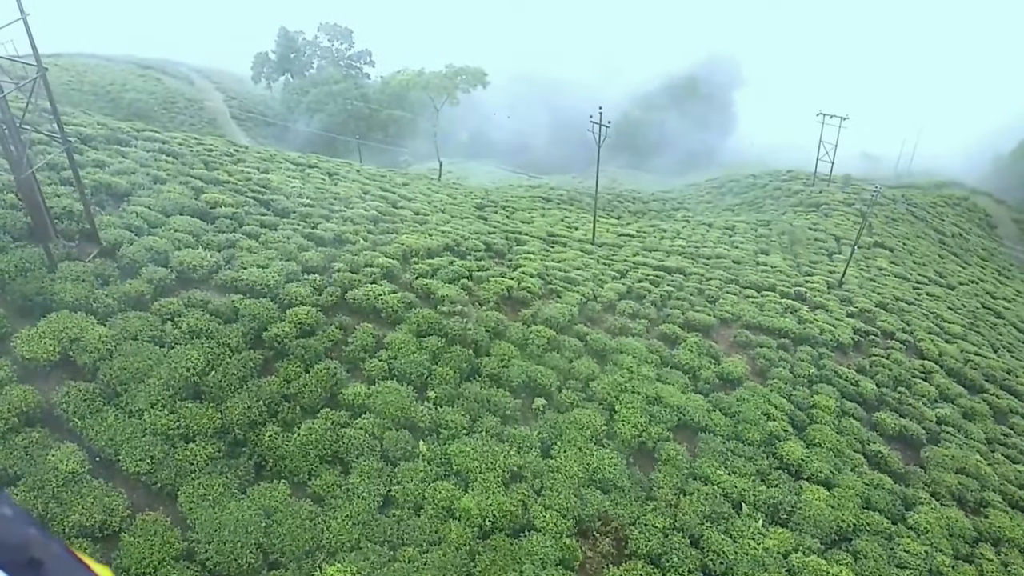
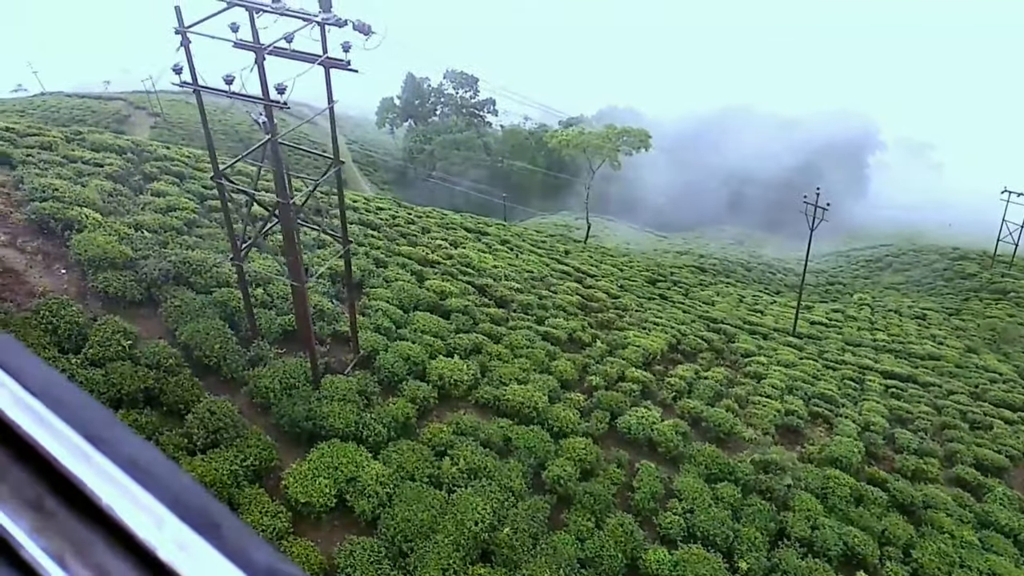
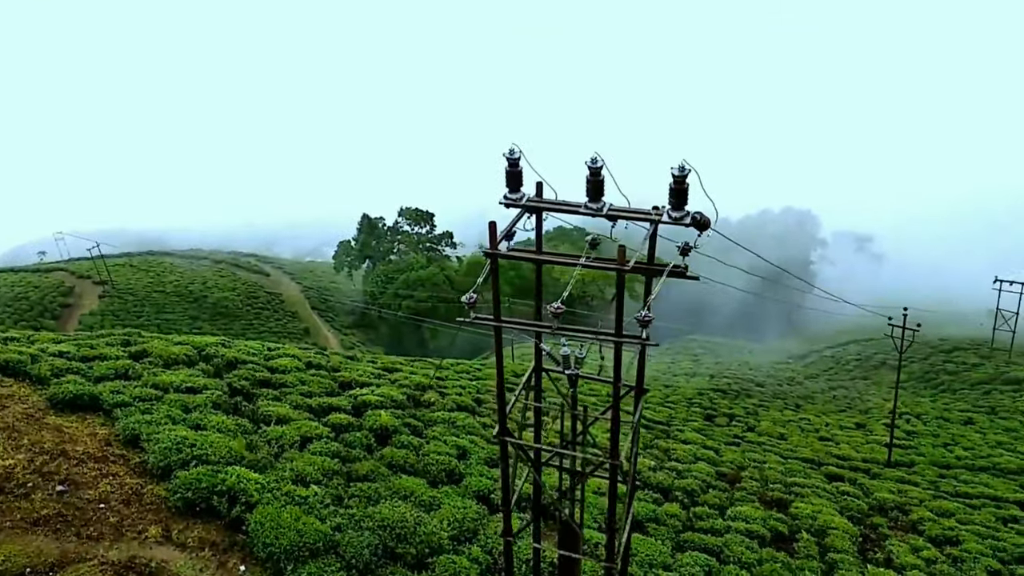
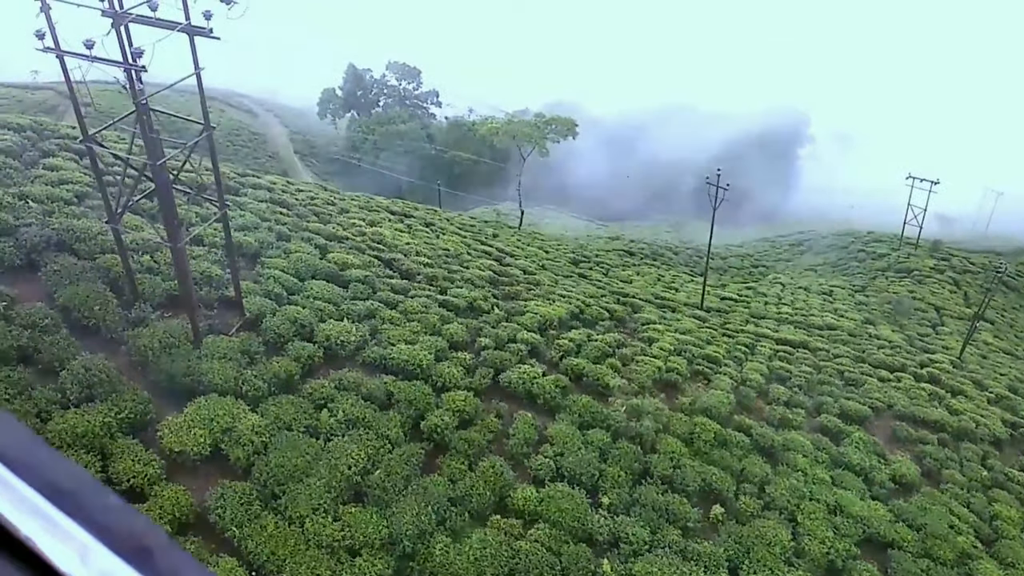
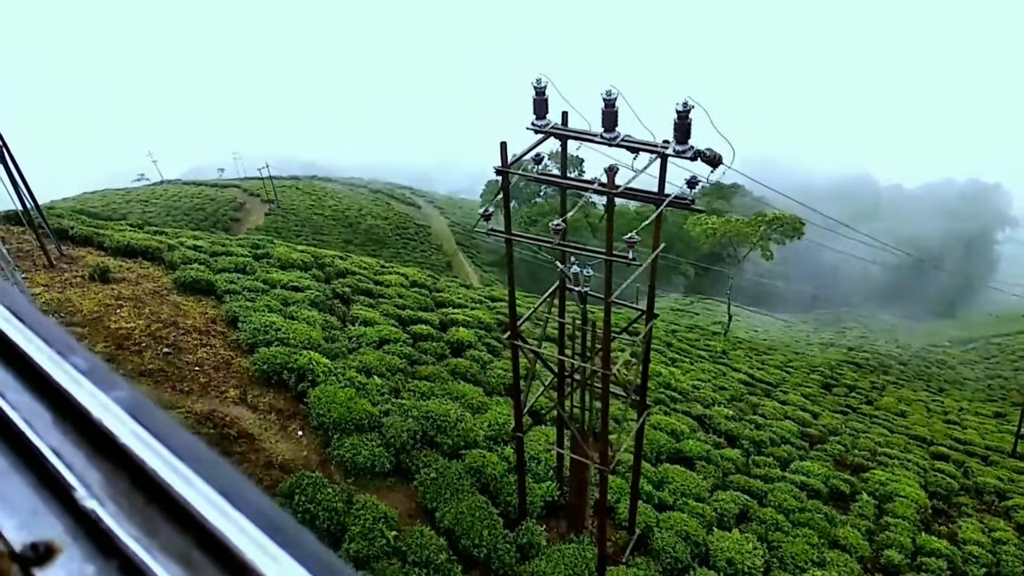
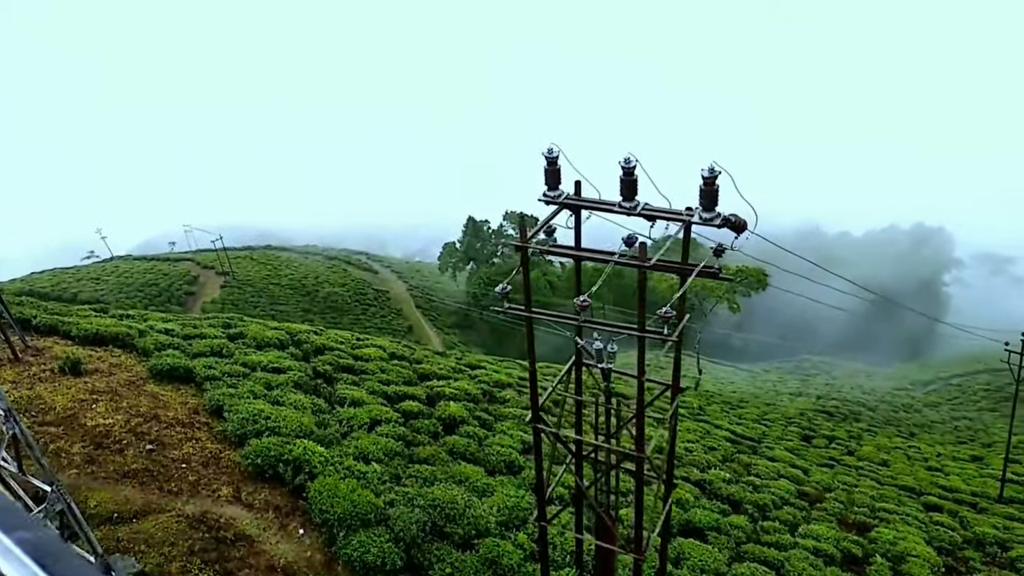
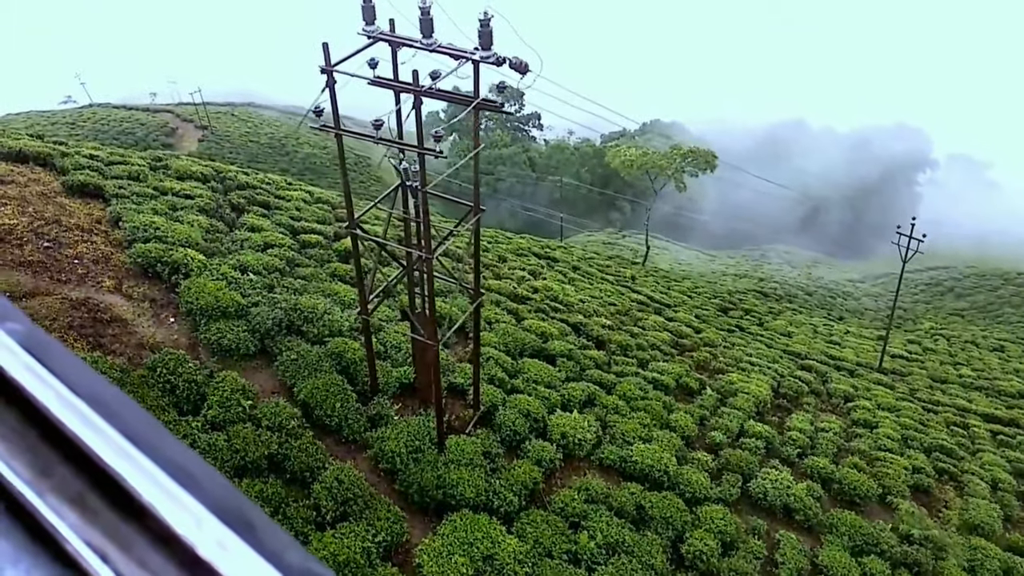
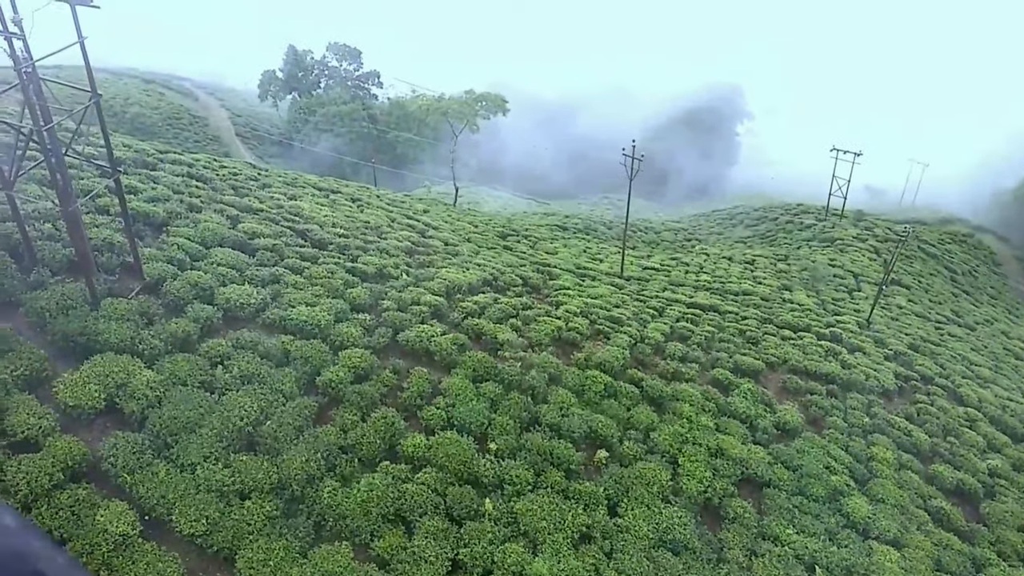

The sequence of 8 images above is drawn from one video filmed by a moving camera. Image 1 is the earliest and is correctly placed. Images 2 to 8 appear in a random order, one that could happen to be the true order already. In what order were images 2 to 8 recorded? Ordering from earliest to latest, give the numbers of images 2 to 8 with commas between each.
8, 4, 2, 7, 5, 6, 3
